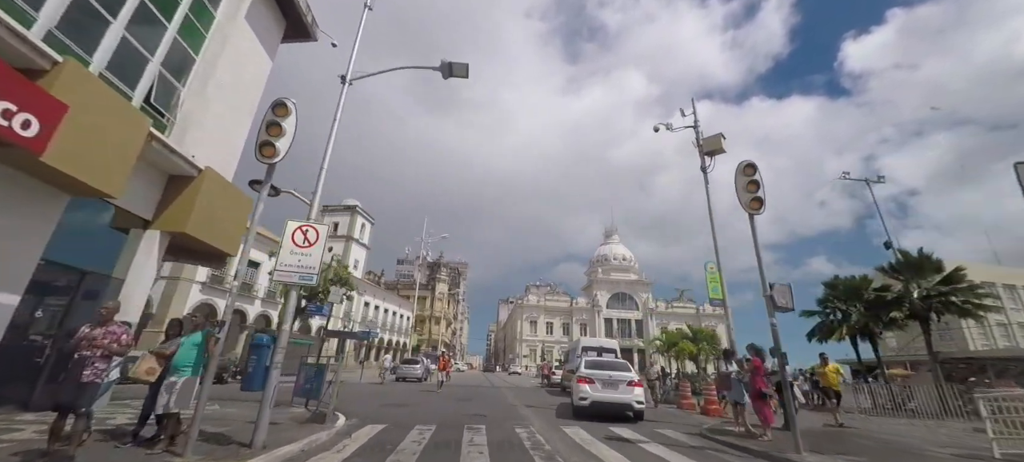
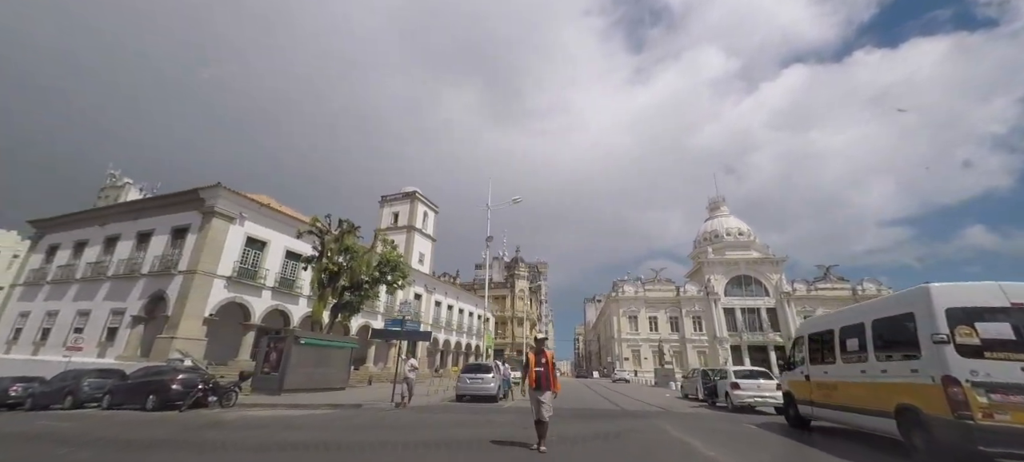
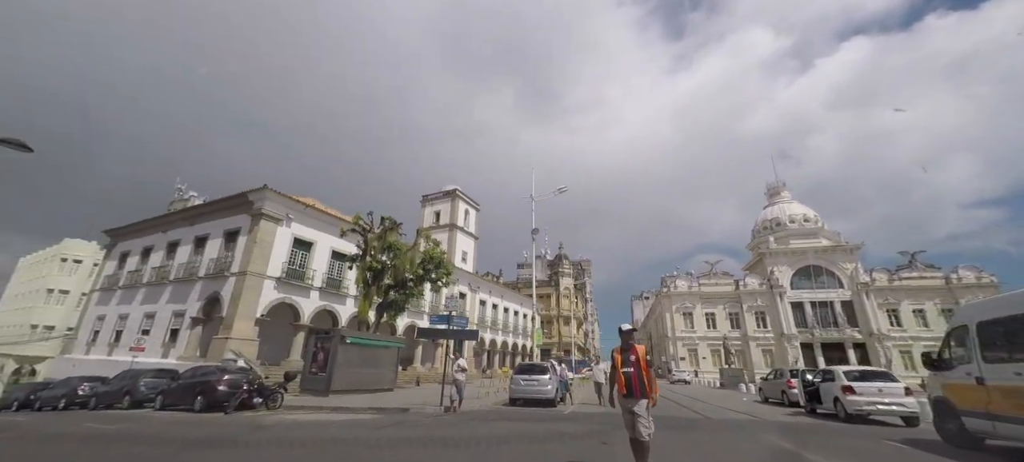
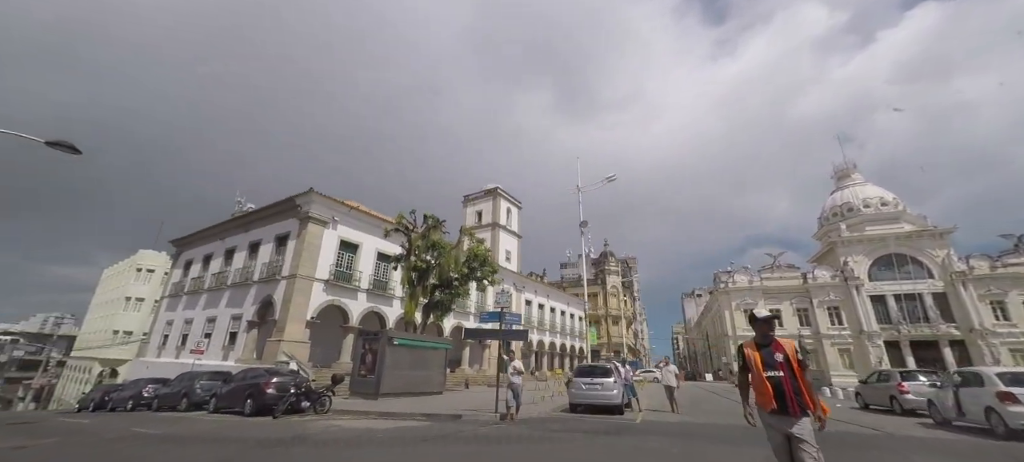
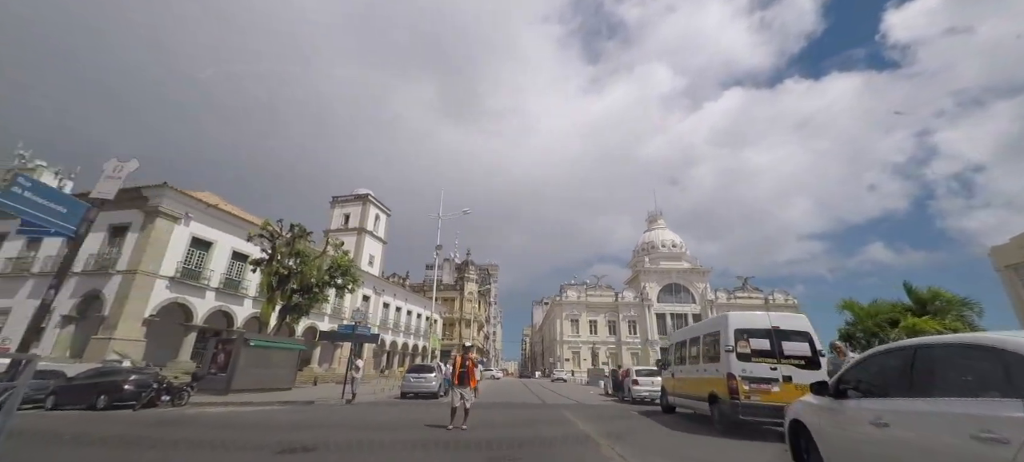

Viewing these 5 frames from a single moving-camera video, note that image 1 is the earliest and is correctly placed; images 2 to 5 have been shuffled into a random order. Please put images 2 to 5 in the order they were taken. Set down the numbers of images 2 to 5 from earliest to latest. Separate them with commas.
5, 2, 3, 4
